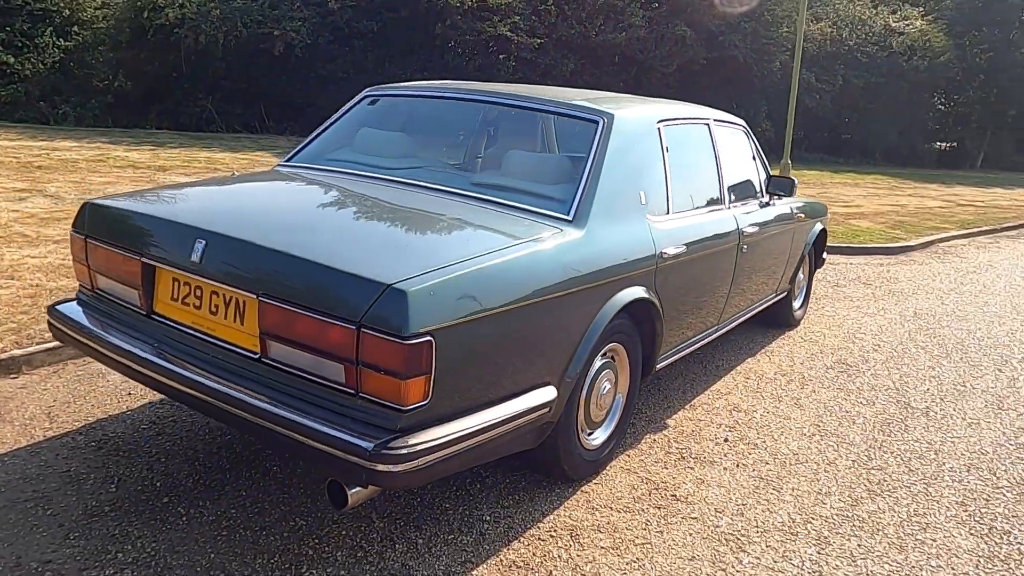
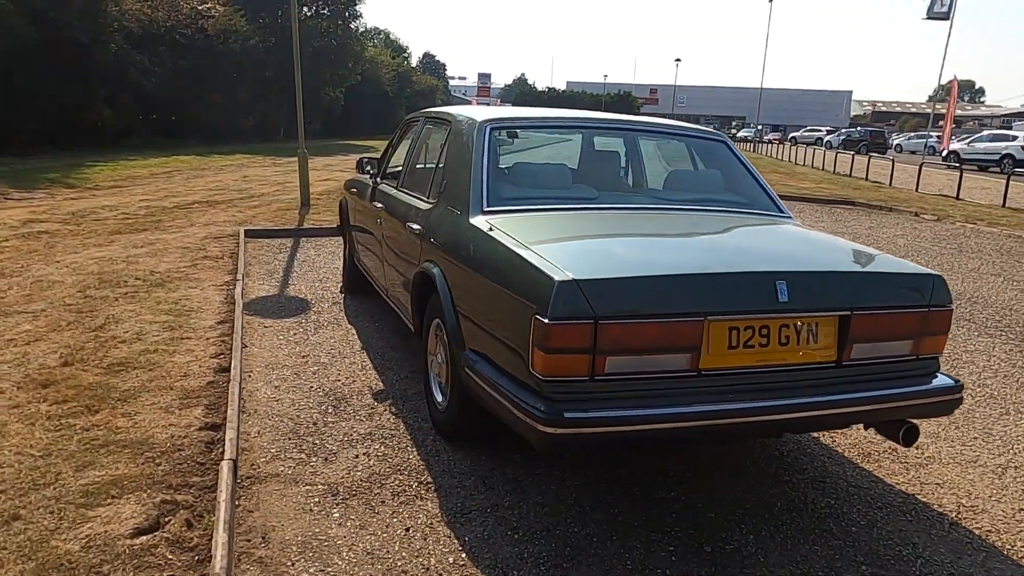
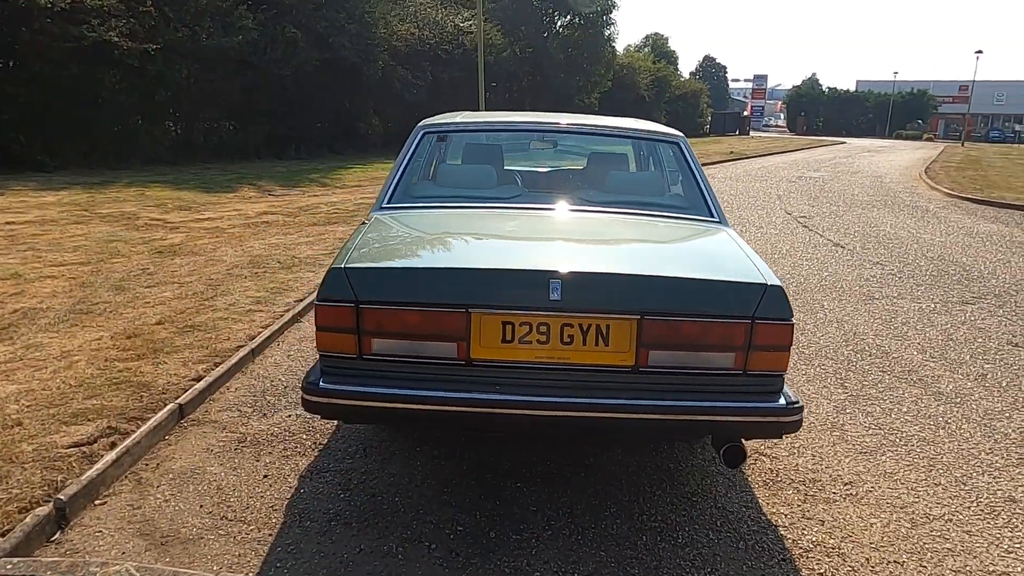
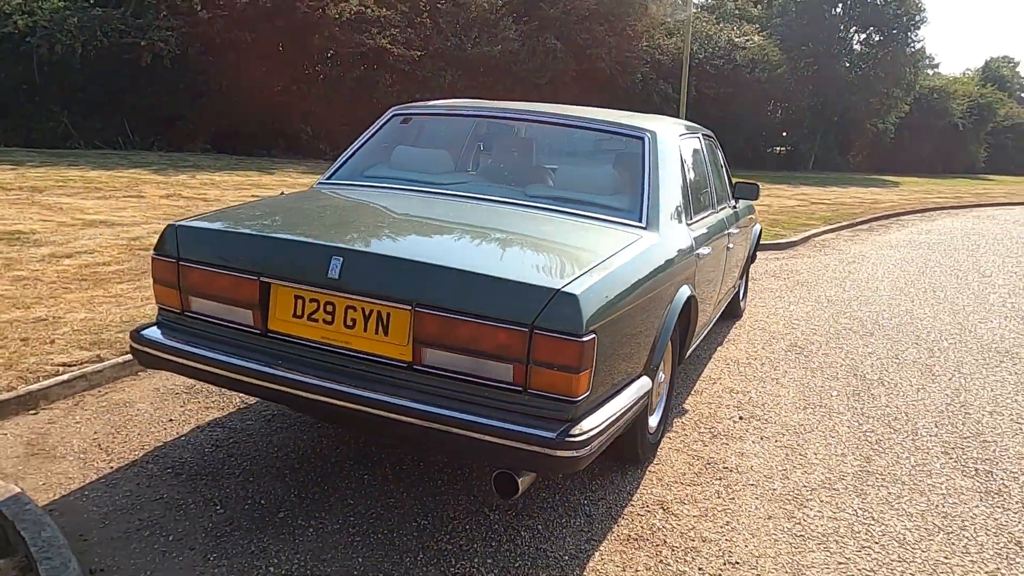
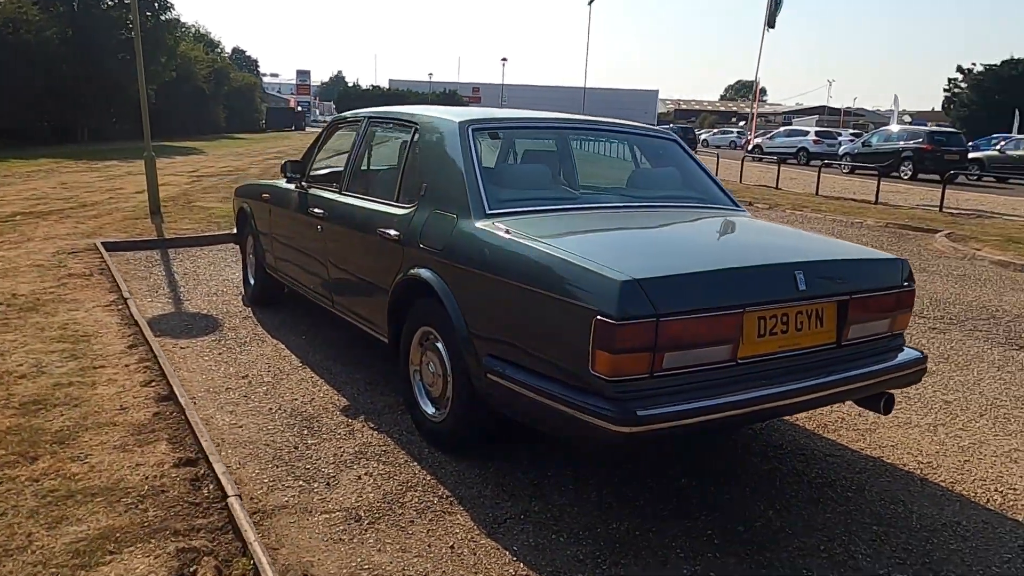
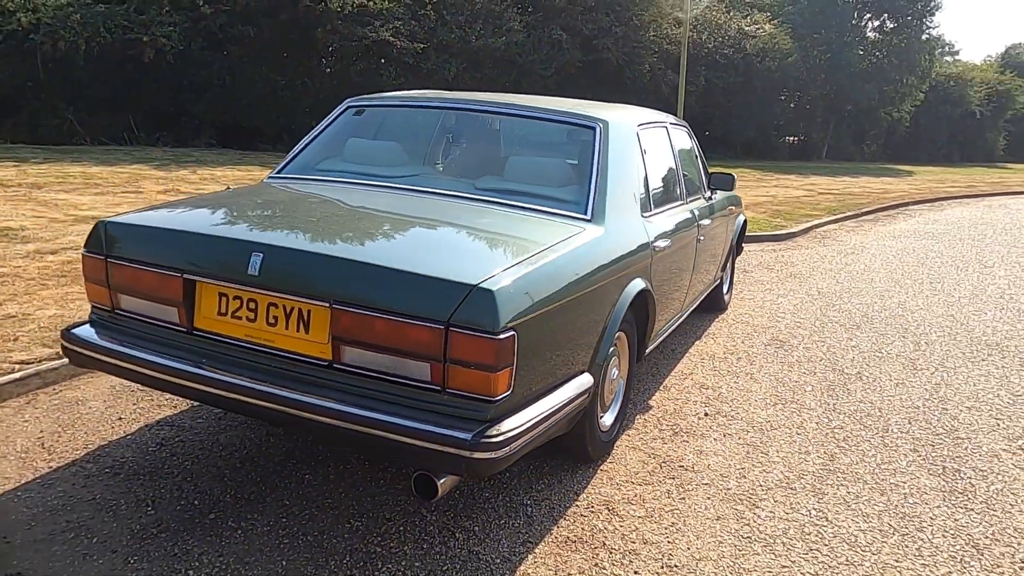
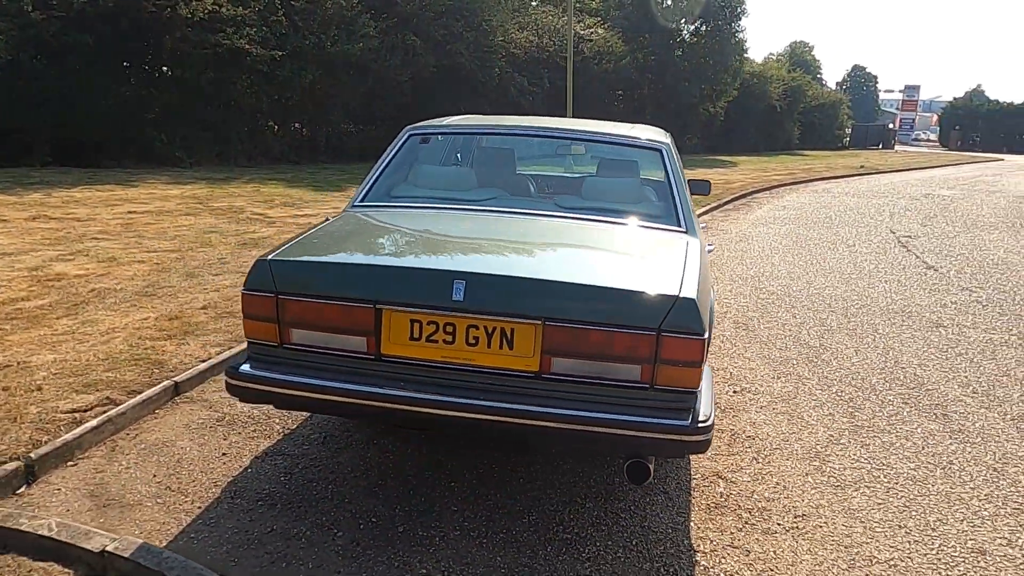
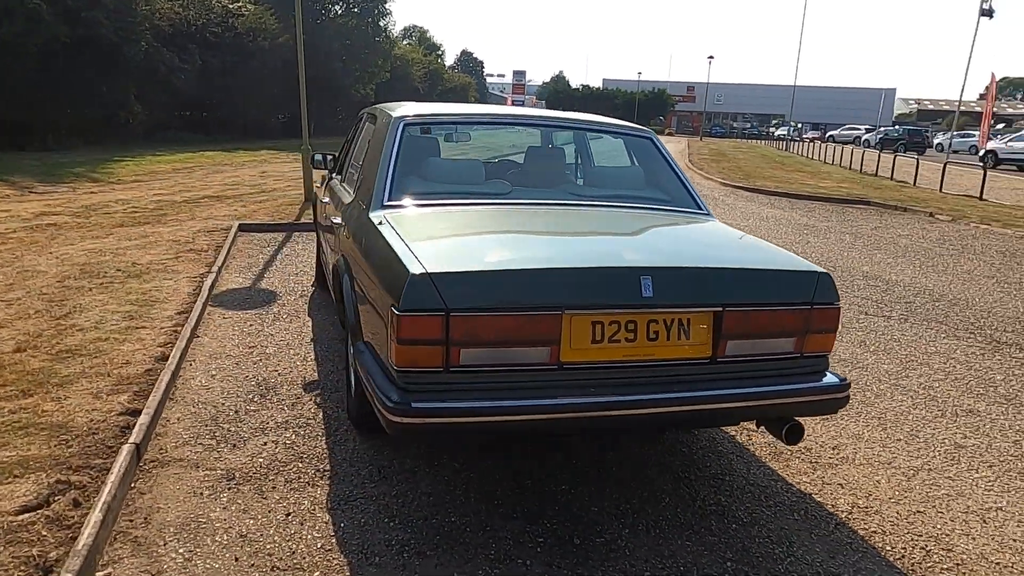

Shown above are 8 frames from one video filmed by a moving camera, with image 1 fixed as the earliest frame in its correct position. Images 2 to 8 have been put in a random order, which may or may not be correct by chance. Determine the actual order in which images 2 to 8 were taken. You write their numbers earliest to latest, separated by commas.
6, 4, 7, 3, 8, 2, 5
